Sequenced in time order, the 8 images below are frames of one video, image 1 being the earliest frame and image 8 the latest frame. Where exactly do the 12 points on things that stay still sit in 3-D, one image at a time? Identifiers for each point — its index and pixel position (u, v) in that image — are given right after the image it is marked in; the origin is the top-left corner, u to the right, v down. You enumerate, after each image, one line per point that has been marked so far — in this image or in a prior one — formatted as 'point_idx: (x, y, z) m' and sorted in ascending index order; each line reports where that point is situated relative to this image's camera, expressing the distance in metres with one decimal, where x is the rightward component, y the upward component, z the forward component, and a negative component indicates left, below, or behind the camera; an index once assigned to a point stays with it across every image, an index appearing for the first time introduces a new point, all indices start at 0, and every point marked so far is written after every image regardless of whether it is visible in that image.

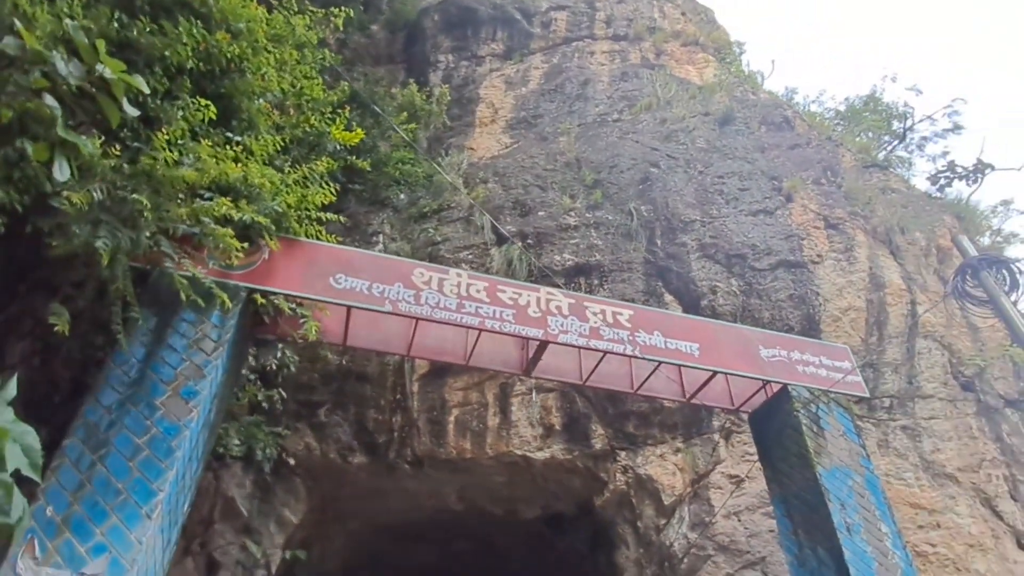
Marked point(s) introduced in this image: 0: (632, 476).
0: (+1.4, -2.1, +6.8) m
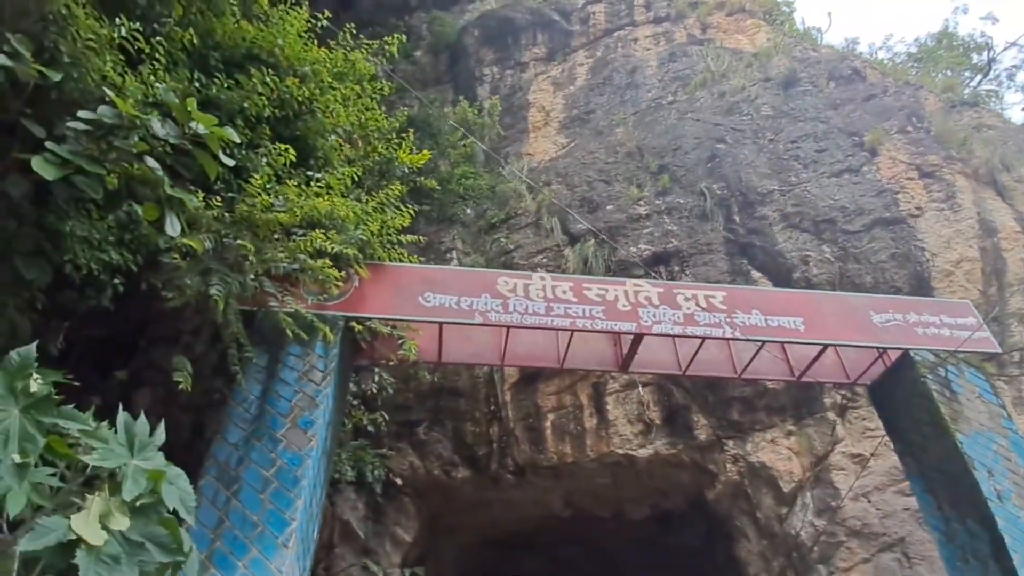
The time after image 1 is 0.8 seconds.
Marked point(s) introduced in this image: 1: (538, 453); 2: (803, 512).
0: (+2.5, -1.9, +6.5) m
1: (+0.3, -1.9, +6.9) m
2: (+2.9, -2.2, +6.0) m
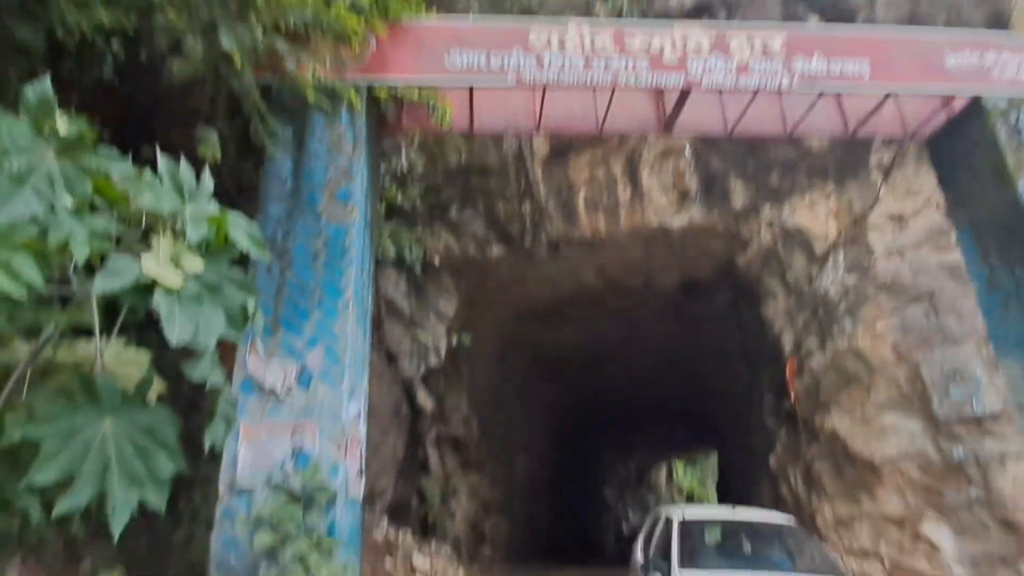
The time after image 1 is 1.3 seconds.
0: (+2.9, +0.6, +6.5) m
1: (+0.7, +0.7, +7.0) m
2: (+3.3, +0.2, +6.1) m
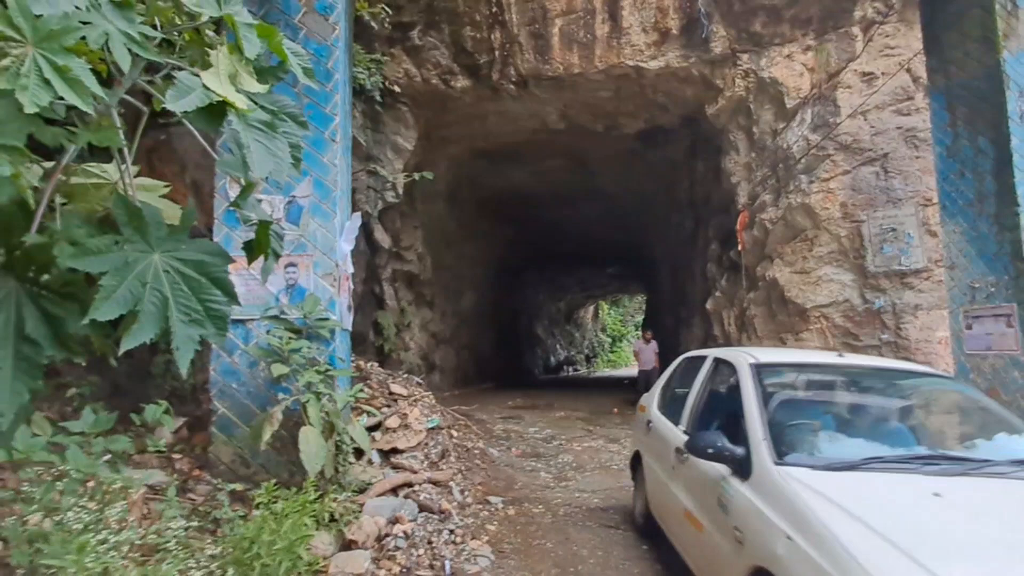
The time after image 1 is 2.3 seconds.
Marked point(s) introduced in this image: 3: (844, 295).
0: (+2.6, +2.2, +6.4) m
1: (+0.3, +2.5, +6.6) m
2: (+3.0, +1.7, +6.2) m
3: (+3.3, -0.1, +6.0) m
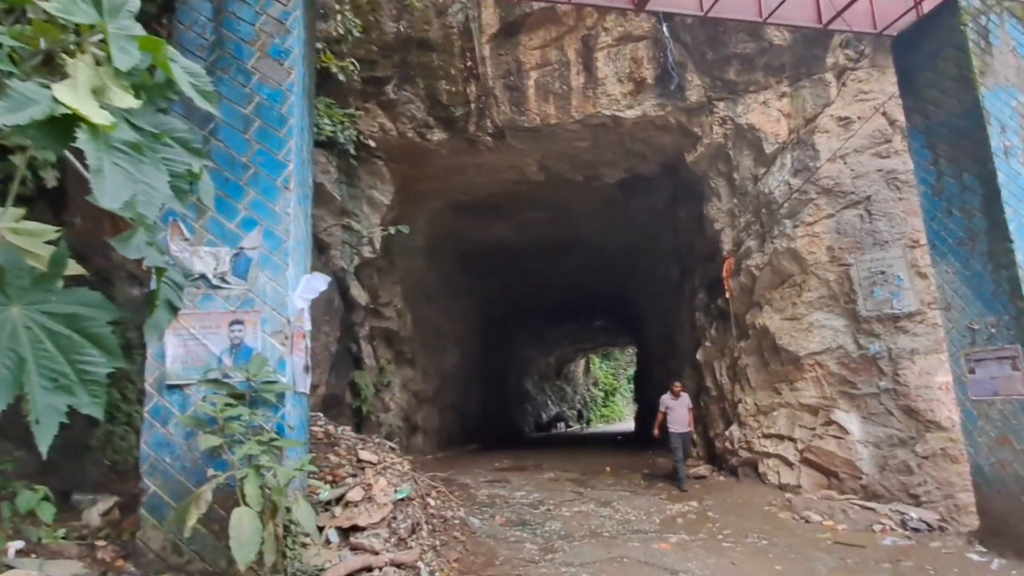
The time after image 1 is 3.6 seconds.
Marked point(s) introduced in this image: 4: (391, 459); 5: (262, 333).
0: (+2.3, +1.7, +6.4) m
1: (+0.1, +1.9, +6.5) m
2: (+2.7, +1.2, +6.1) m
3: (+3.1, -0.5, +5.7) m
4: (-0.9, -1.3, +4.6) m
5: (-1.2, -0.2, +2.8) m
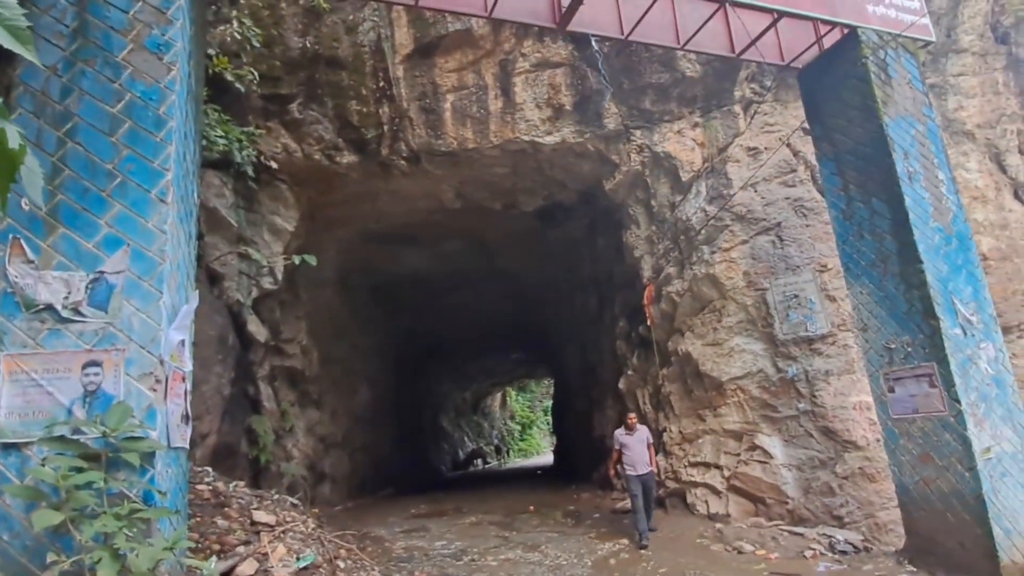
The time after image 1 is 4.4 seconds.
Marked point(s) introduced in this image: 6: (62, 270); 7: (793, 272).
0: (+1.4, +1.4, +6.4) m
1: (-0.8, +1.6, +6.3) m
2: (+1.9, +0.9, +6.2) m
3: (+2.4, -0.7, +5.8) m
4: (-1.5, -1.6, +4.0) m
5: (-1.5, -0.3, +2.3) m
6: (-1.7, +0.1, +2.3) m
7: (+2.7, +0.2, +5.8) m
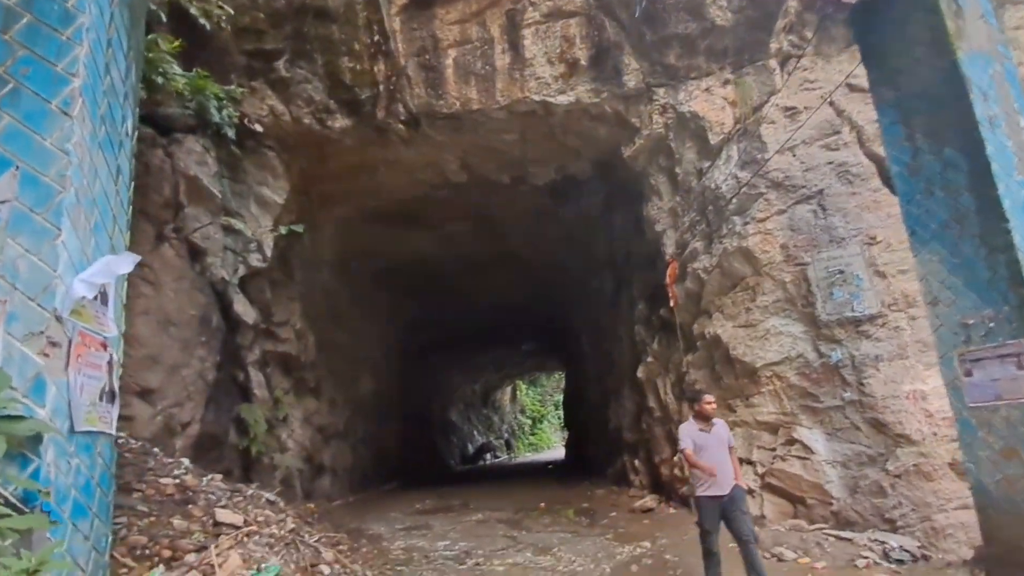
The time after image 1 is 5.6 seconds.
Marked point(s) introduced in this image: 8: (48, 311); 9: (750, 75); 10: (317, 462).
0: (+1.5, +1.7, +5.8) m
1: (-0.7, +1.8, +5.7) m
2: (+2.0, +1.1, +5.6) m
3: (+2.5, -0.5, +5.2) m
4: (-1.4, -1.3, +3.5) m
5: (-1.4, -0.1, +1.7) m
6: (-1.7, +0.3, +1.8) m
7: (+2.8, +0.4, +5.2) m
8: (-1.4, -0.1, +1.8) m
9: (+2.2, +2.0, +5.6) m
10: (-2.5, -2.2, +7.6) m
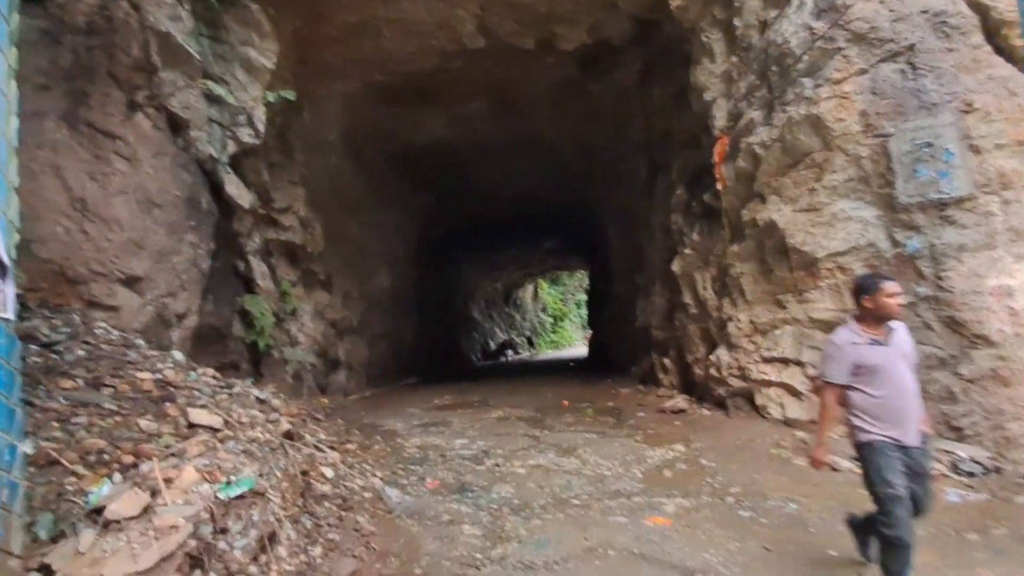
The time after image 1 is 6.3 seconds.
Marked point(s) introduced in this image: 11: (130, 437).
0: (+1.7, +2.6, +4.7) m
1: (-0.5, +2.8, +4.7) m
2: (+2.2, +2.1, +4.6) m
3: (+2.6, +0.4, +4.5) m
4: (-1.3, -0.7, +3.1) m
5: (-1.4, +0.2, +1.1) m
6: (-1.7, +0.6, +1.1) m
7: (+3.0, +1.3, +4.3) m
8: (-1.3, +0.3, +1.2) m
9: (+2.4, +2.9, +4.5) m
10: (-2.2, -0.8, +7.3) m
11: (-1.6, -0.6, +2.5) m
